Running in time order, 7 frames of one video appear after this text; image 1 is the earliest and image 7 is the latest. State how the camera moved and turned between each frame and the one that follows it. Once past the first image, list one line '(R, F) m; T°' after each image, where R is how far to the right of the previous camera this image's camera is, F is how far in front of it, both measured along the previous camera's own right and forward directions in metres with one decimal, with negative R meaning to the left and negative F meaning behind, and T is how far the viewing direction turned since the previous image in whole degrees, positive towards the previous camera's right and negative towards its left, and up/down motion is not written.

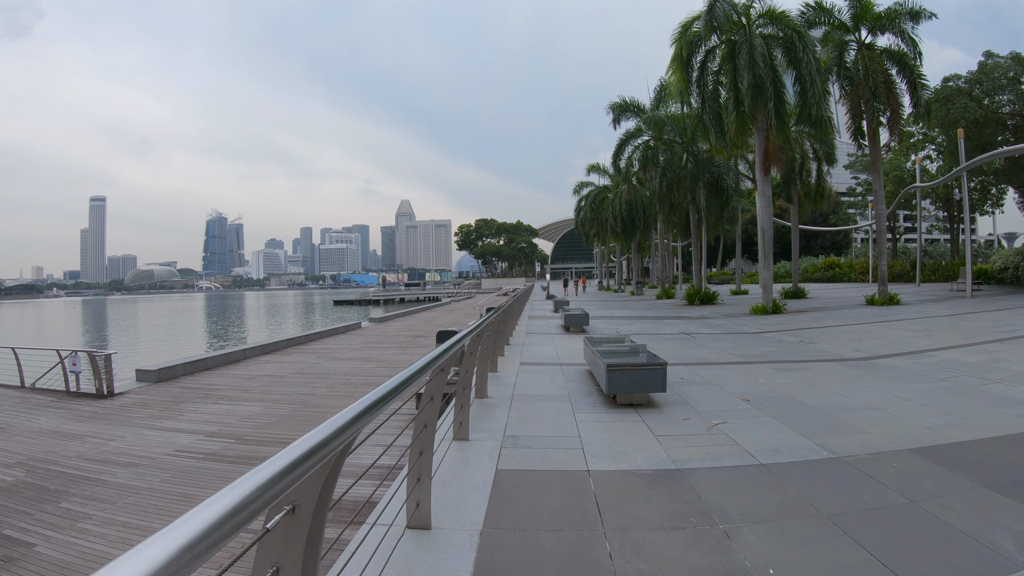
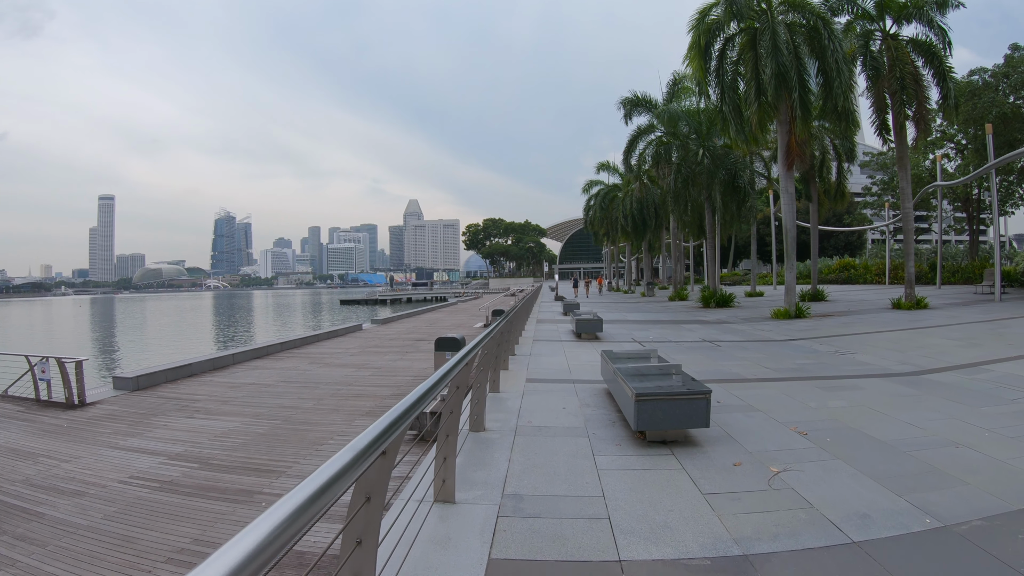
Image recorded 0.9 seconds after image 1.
(0.0, +0.9) m; -1°
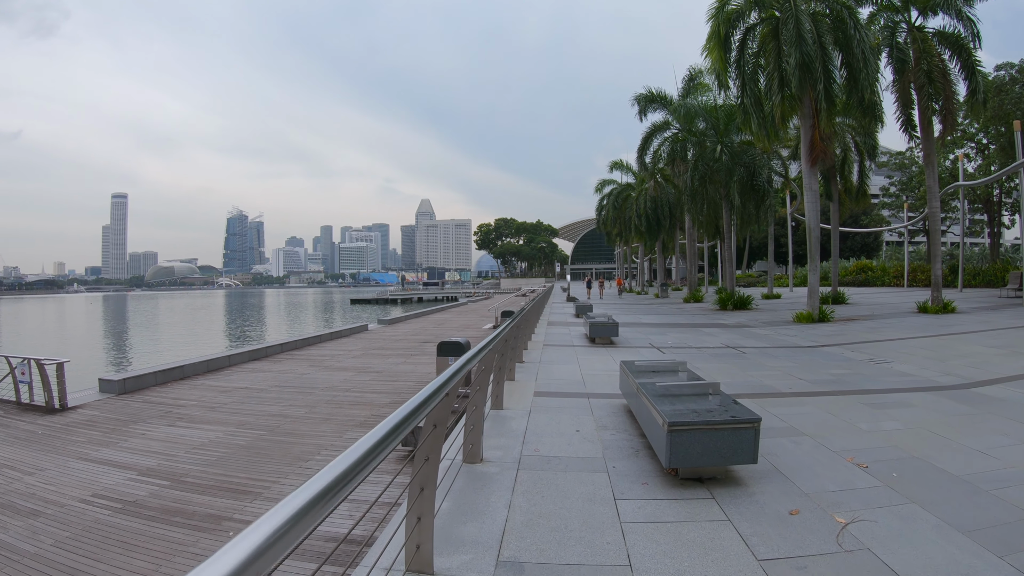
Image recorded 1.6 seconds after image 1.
(0.0, +0.6) m; -1°
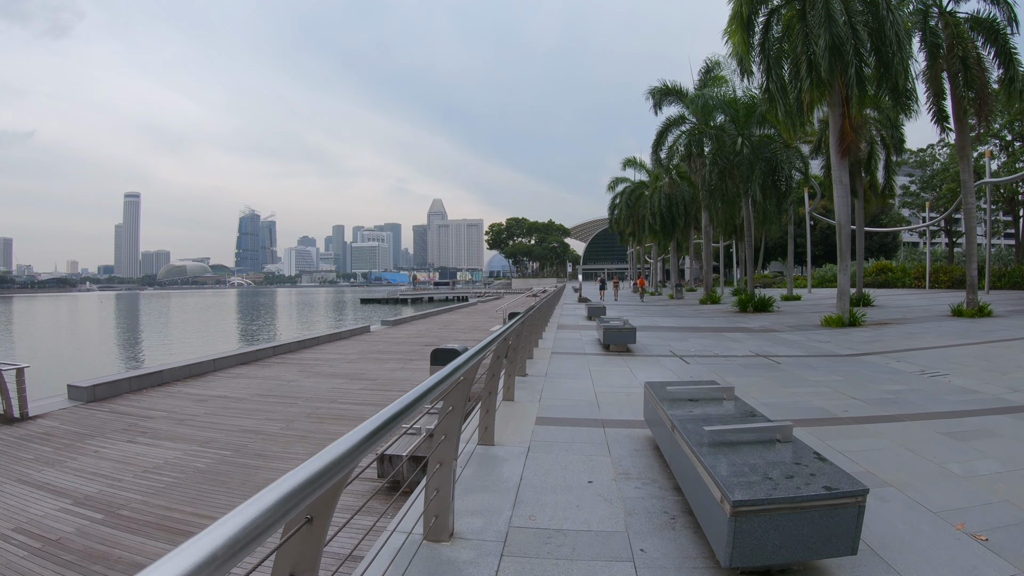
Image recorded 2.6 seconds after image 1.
(+0.1, +0.9) m; -1°
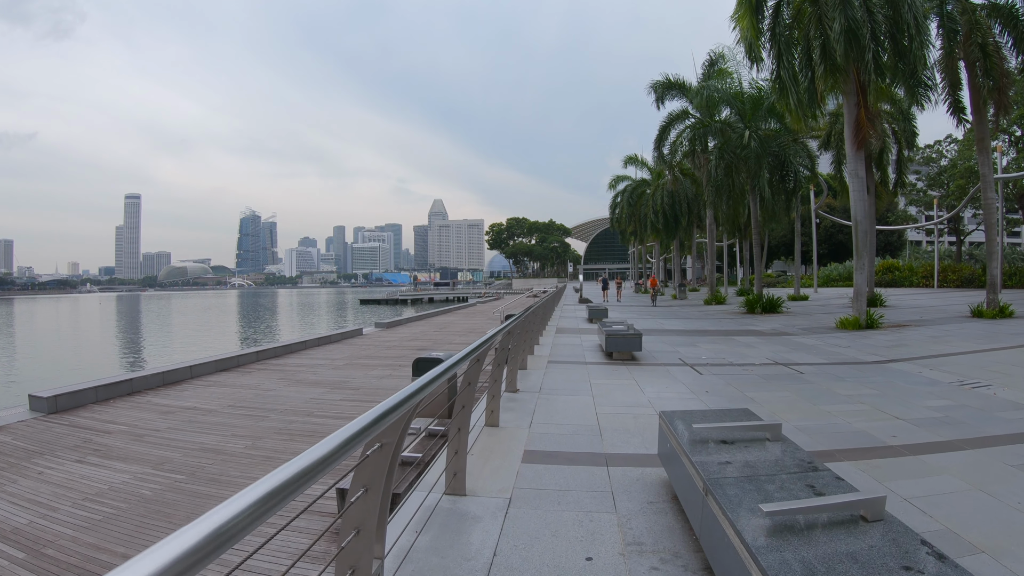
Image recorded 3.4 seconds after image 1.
(+0.1, +0.7) m; 0°
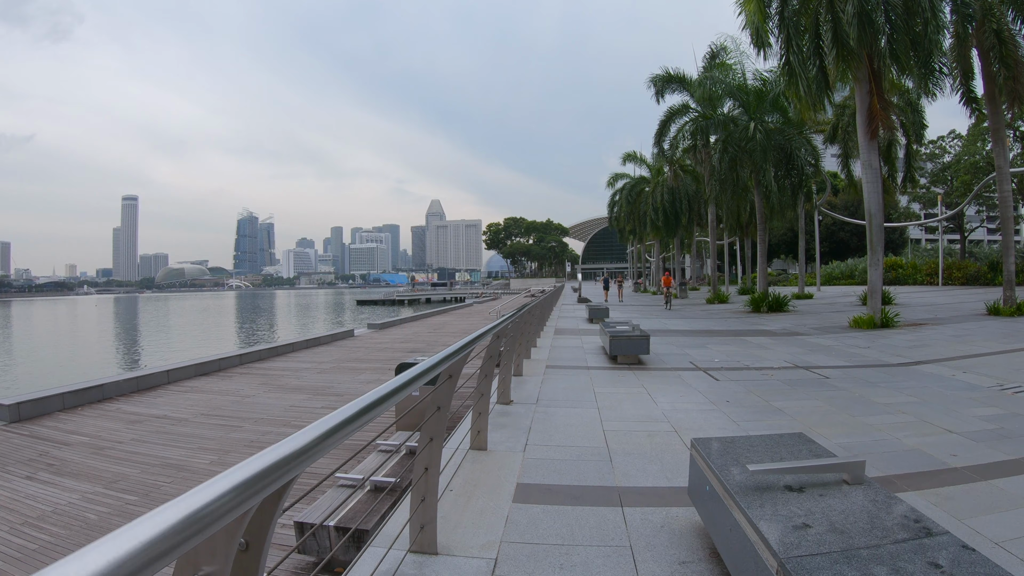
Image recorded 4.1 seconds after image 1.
(0.0, +0.6) m; 0°
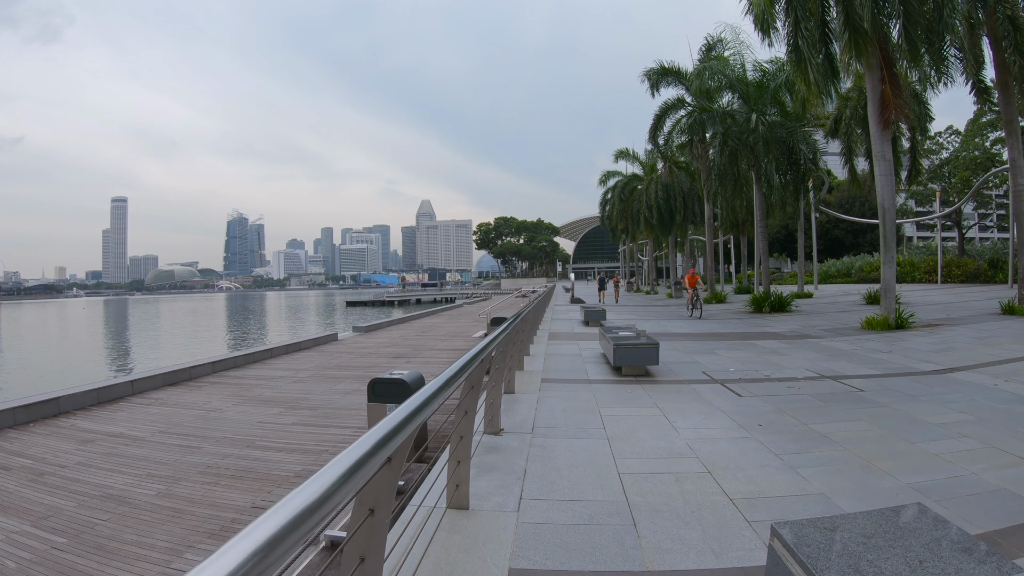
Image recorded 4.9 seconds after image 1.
(0.0, +0.7) m; +1°
